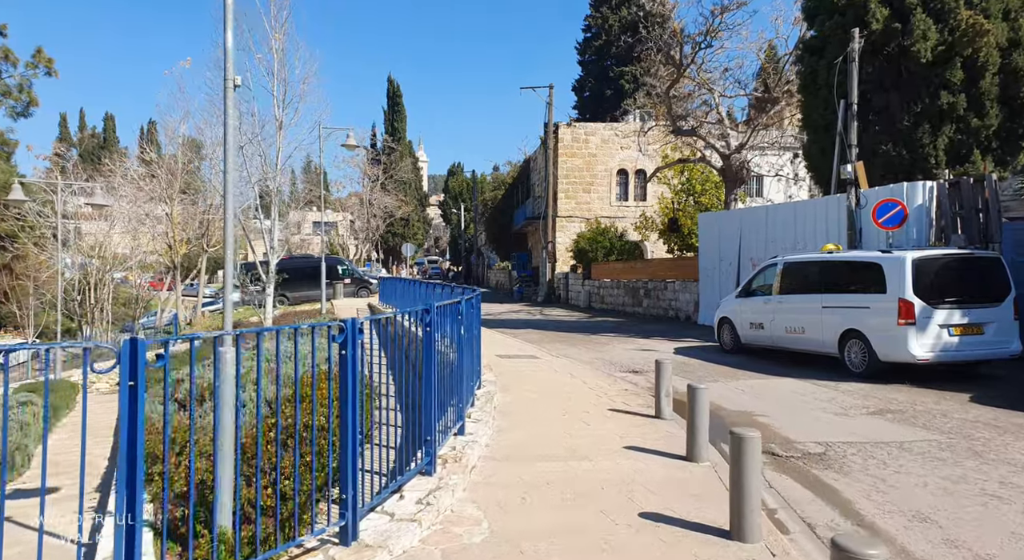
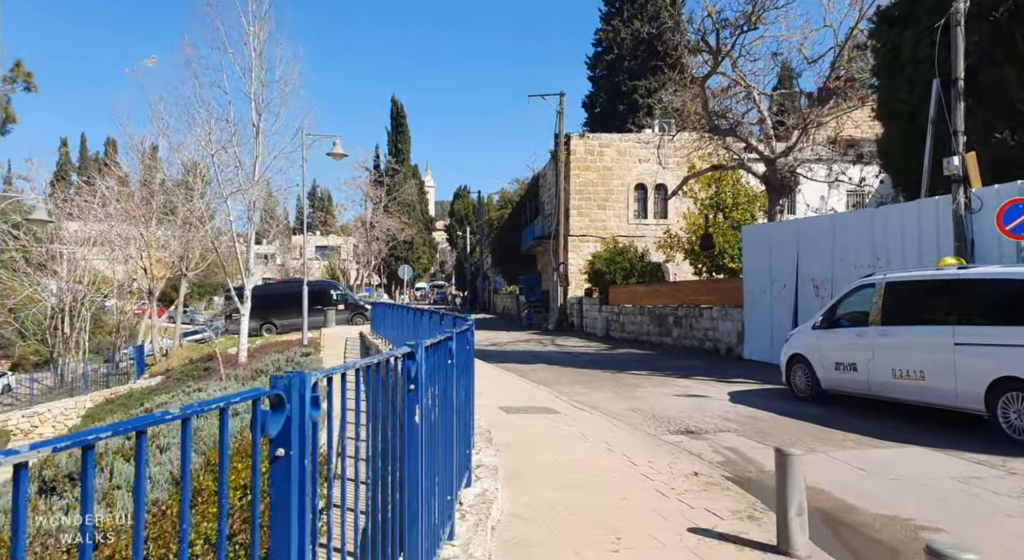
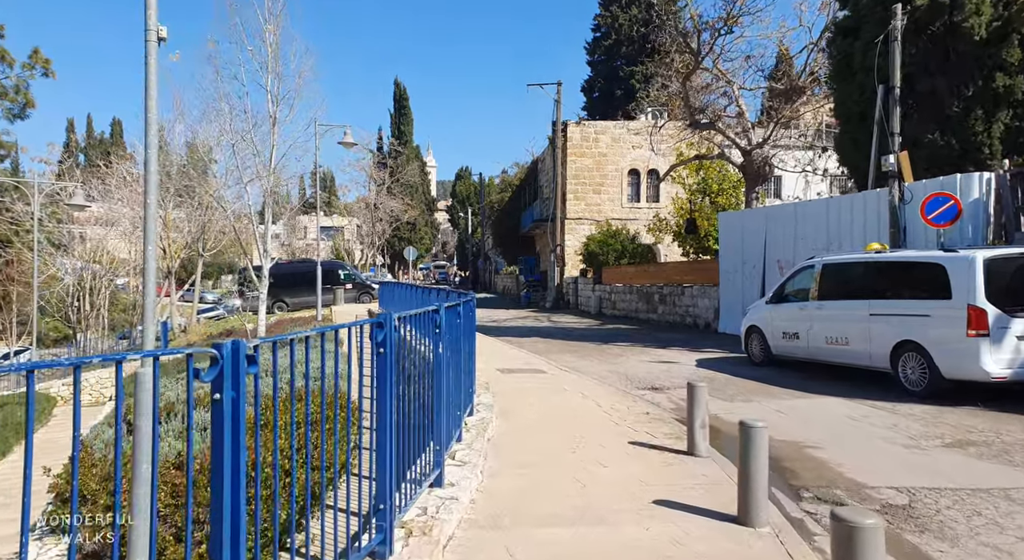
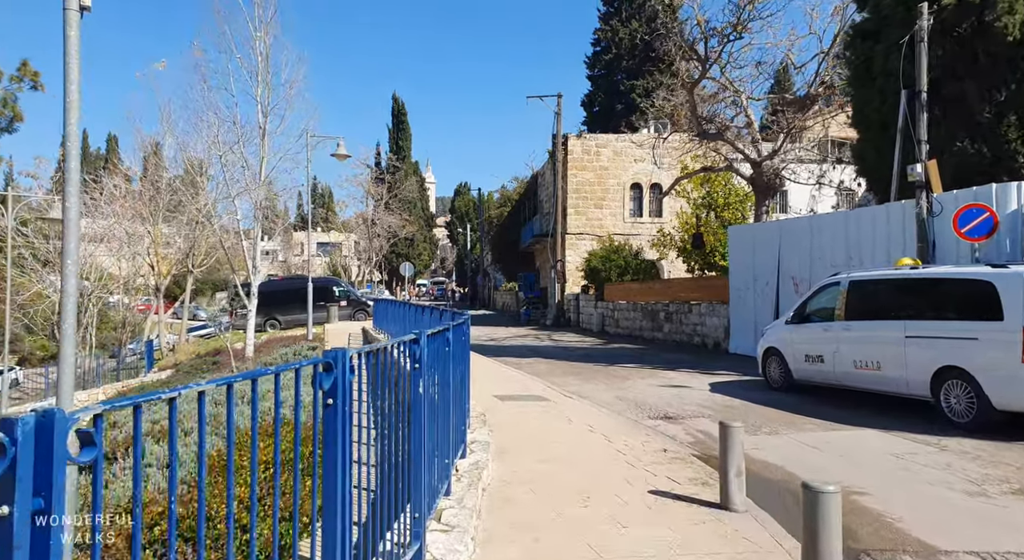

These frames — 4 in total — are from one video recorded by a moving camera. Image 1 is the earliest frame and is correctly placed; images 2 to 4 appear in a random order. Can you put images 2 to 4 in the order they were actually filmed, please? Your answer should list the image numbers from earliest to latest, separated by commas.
3, 4, 2
